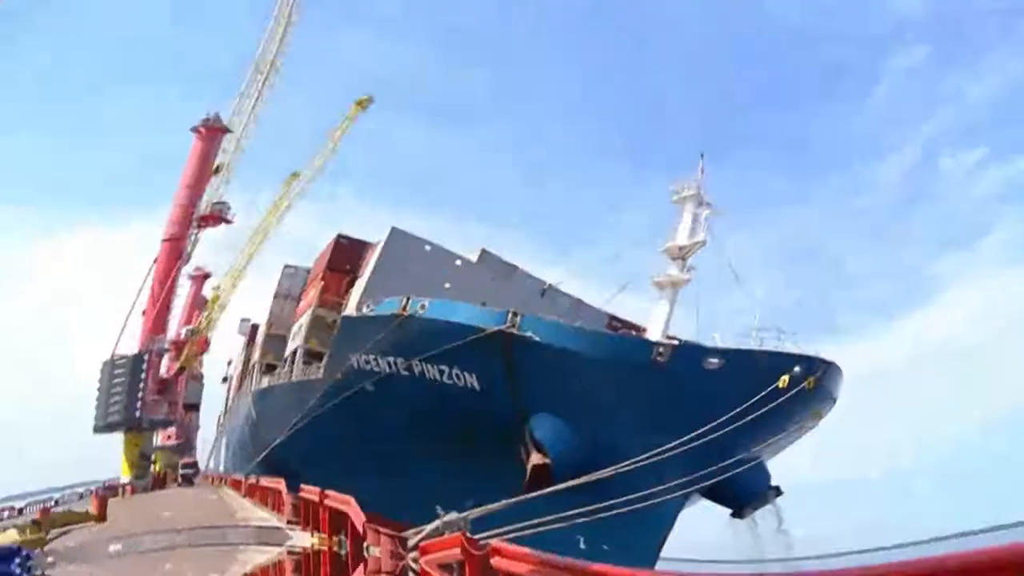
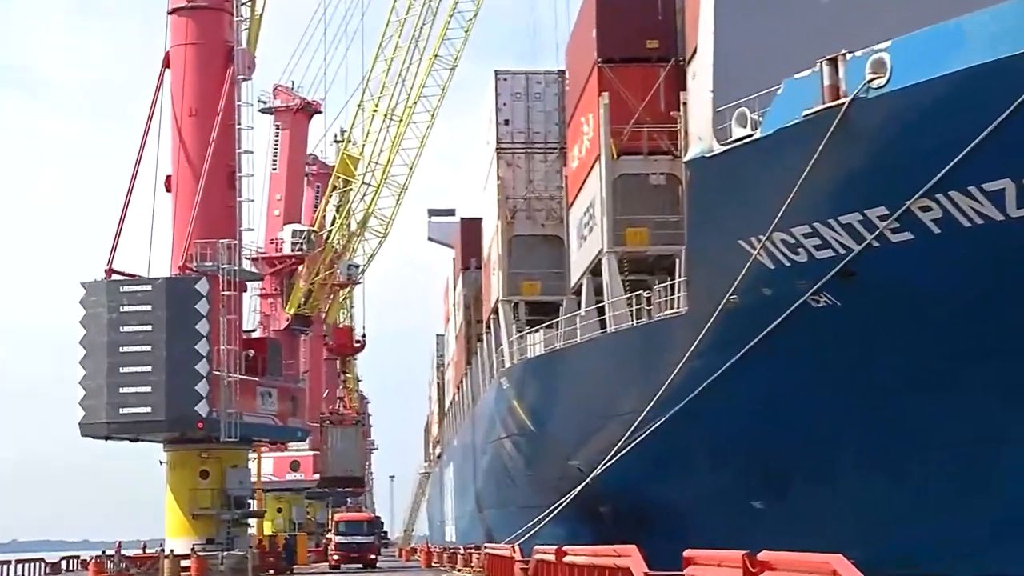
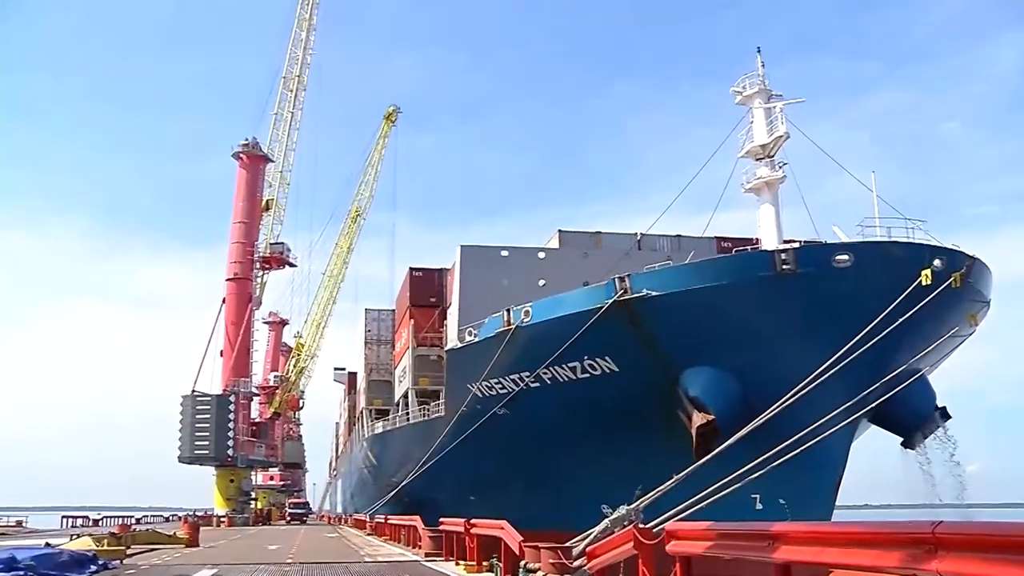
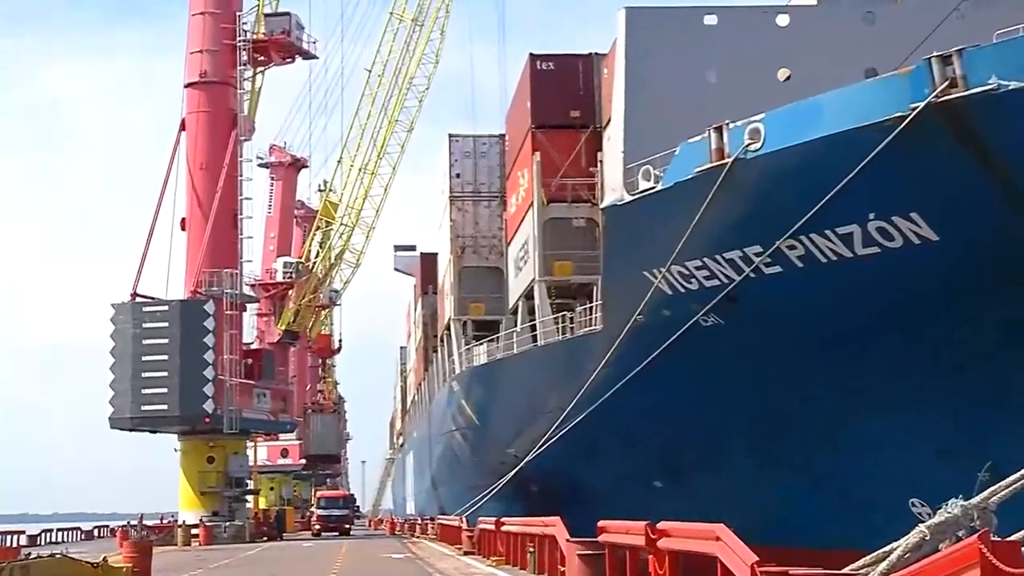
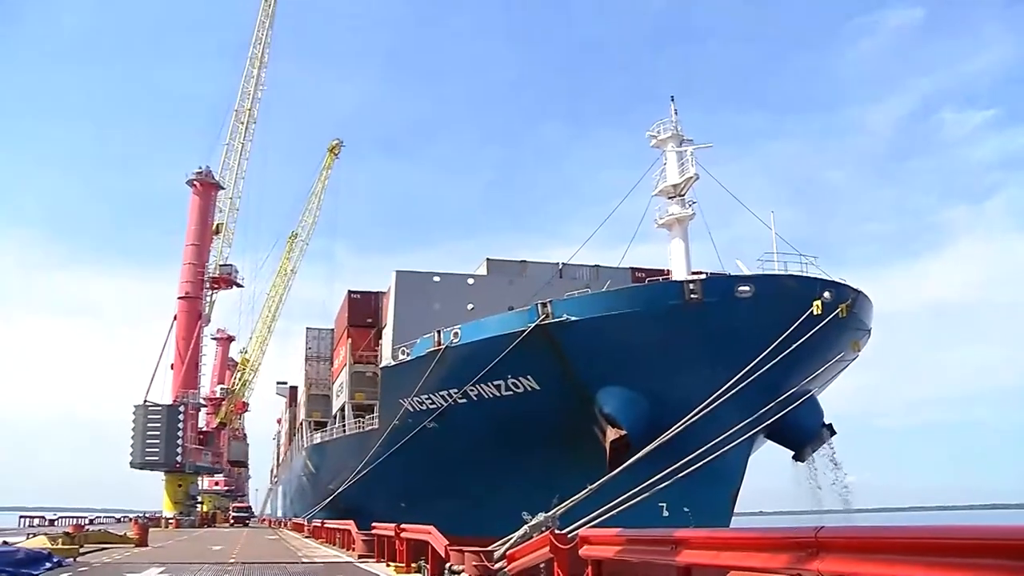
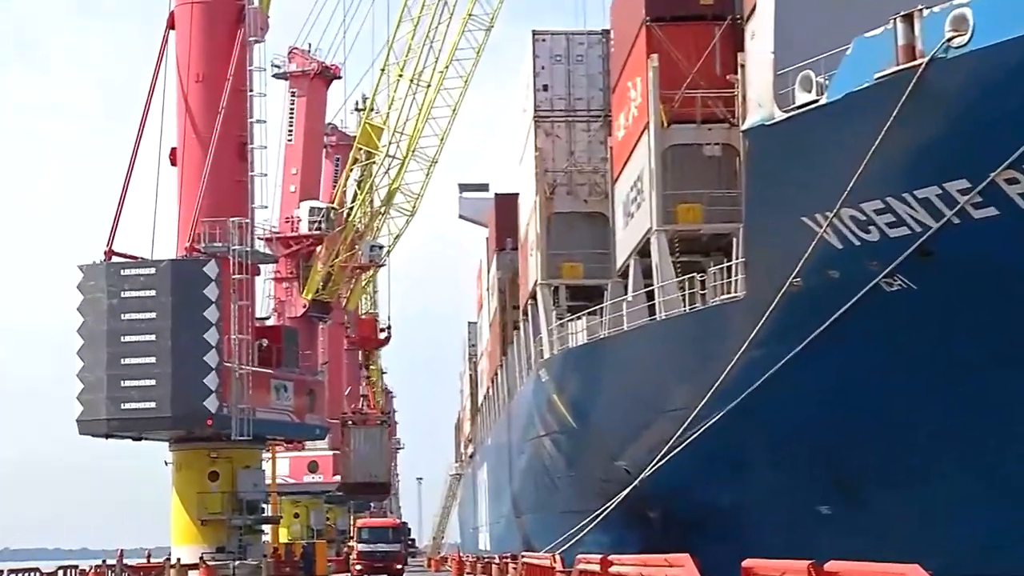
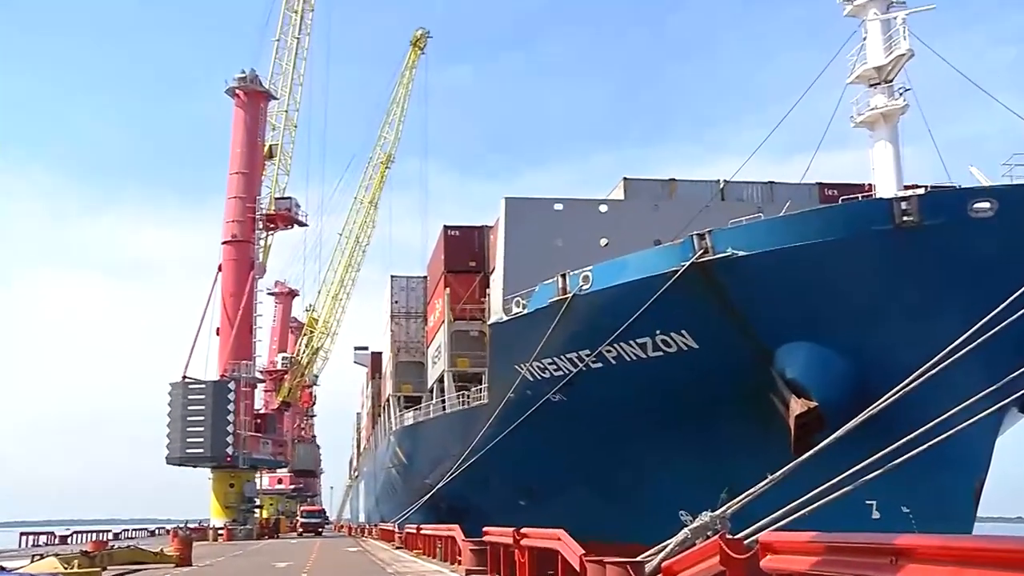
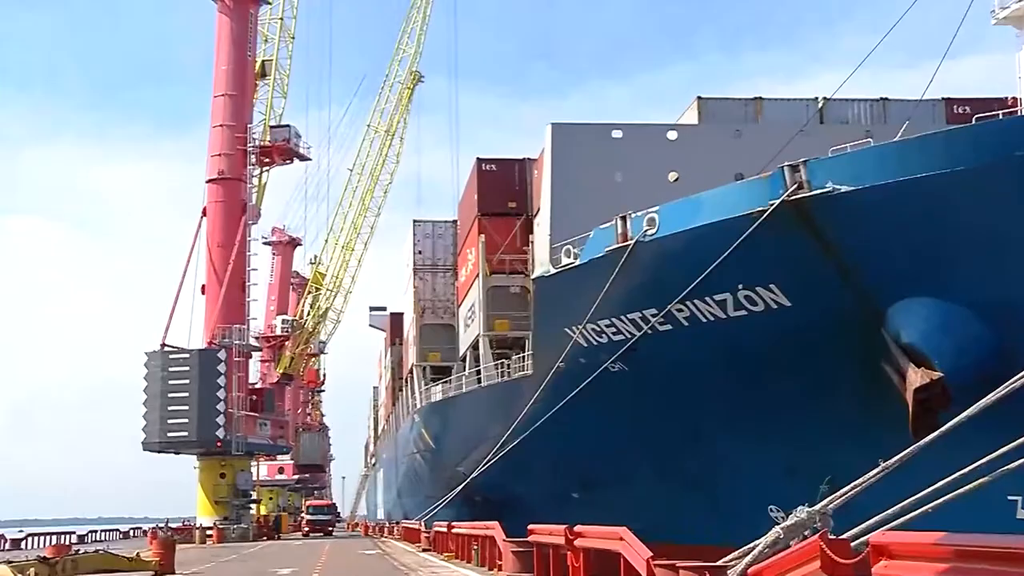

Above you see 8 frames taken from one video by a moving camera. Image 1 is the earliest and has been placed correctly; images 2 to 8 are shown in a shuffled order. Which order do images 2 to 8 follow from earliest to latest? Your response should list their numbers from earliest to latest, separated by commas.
5, 3, 7, 8, 4, 2, 6
